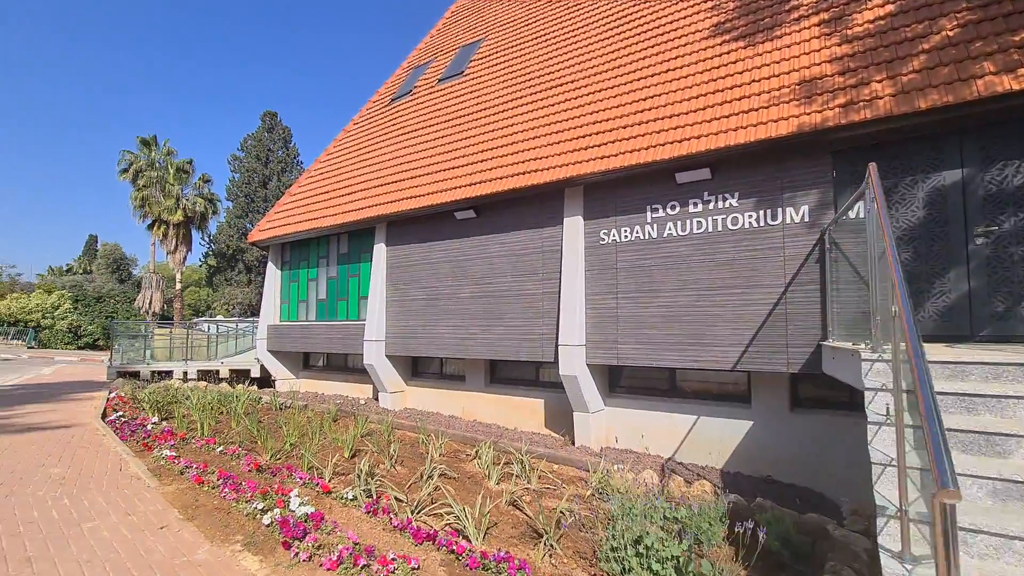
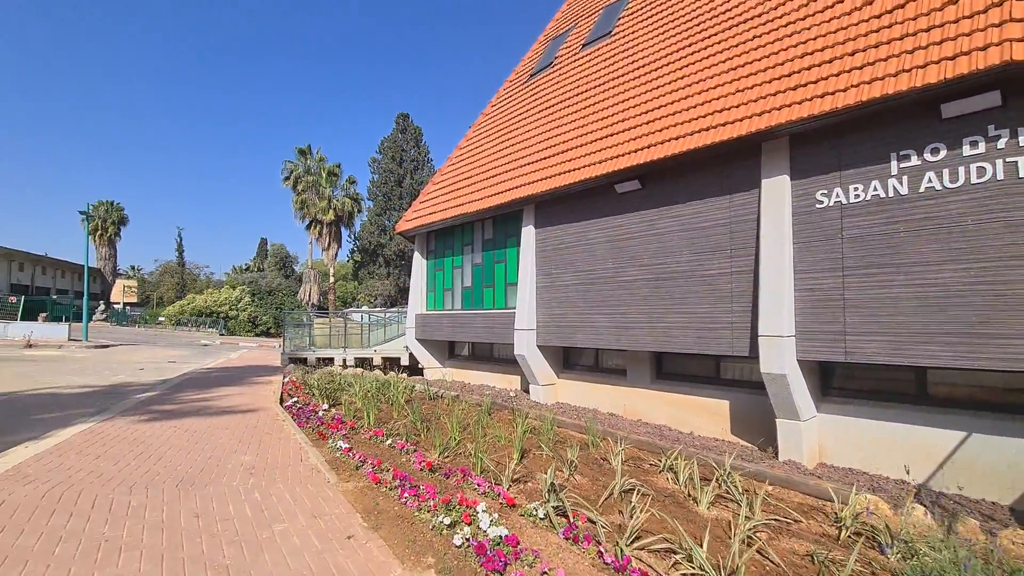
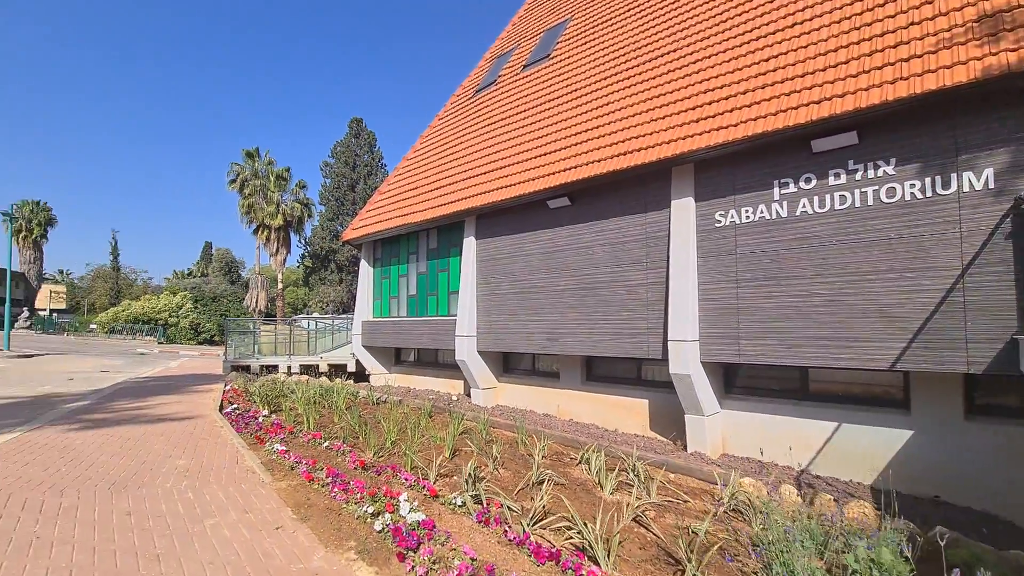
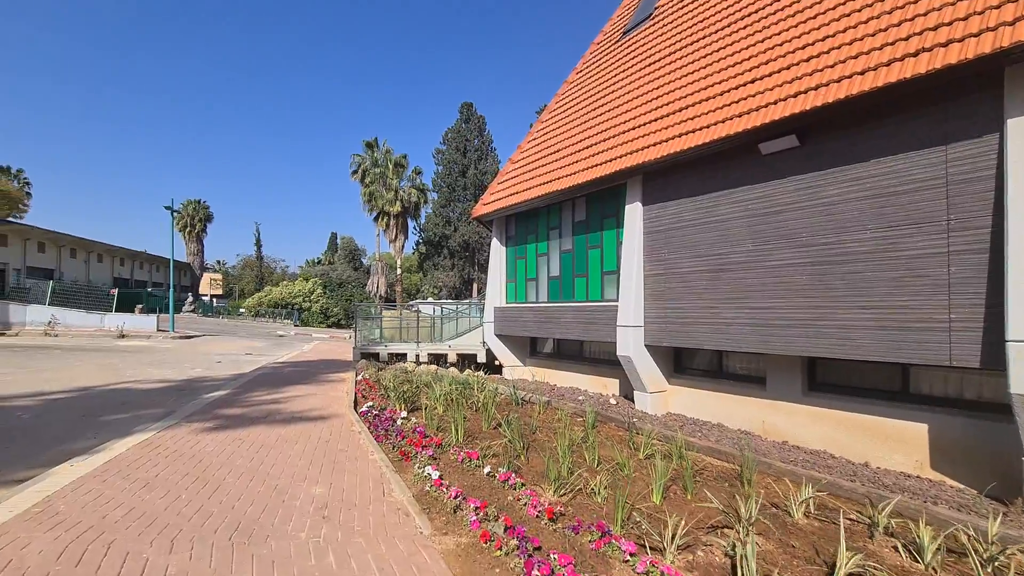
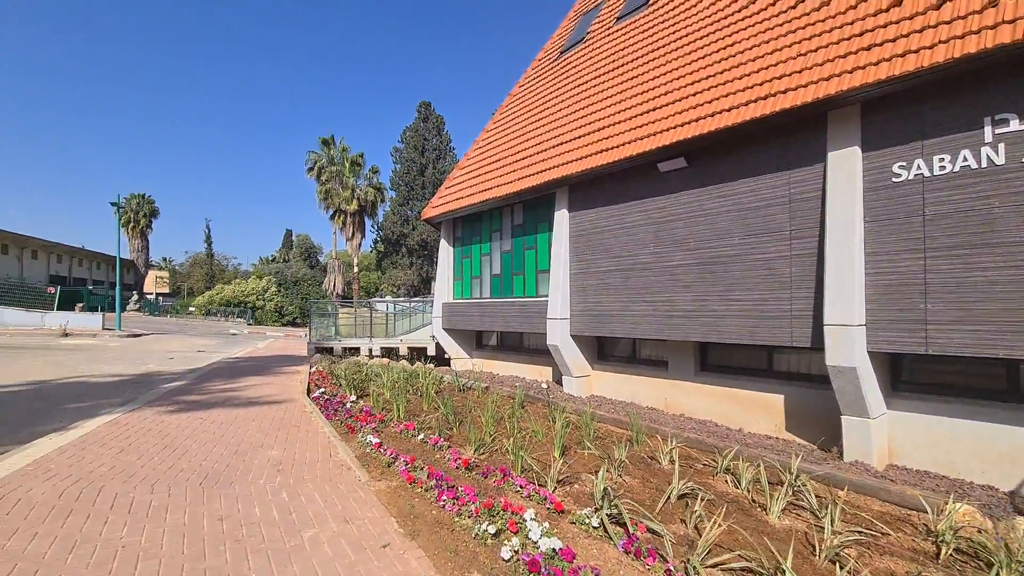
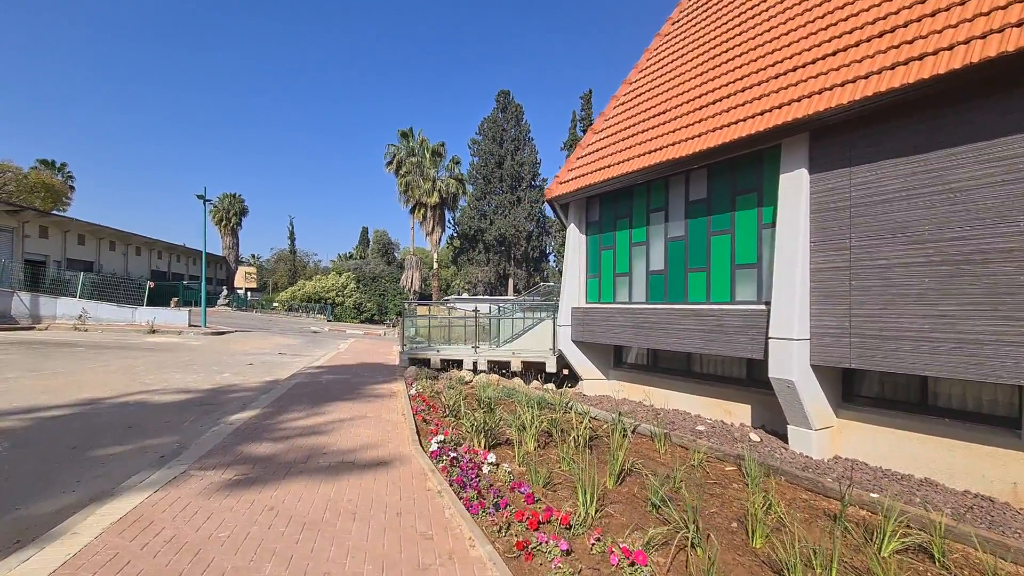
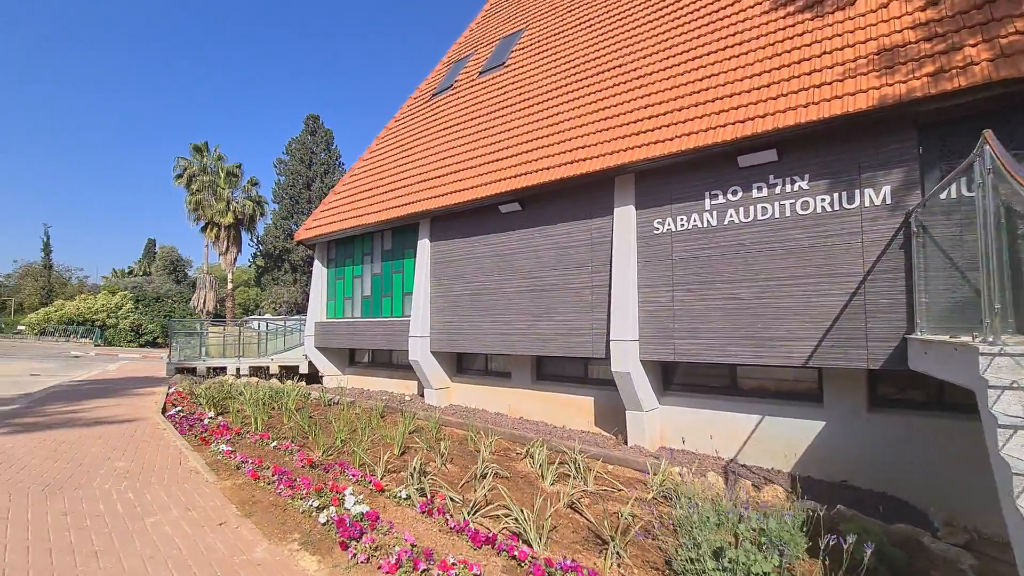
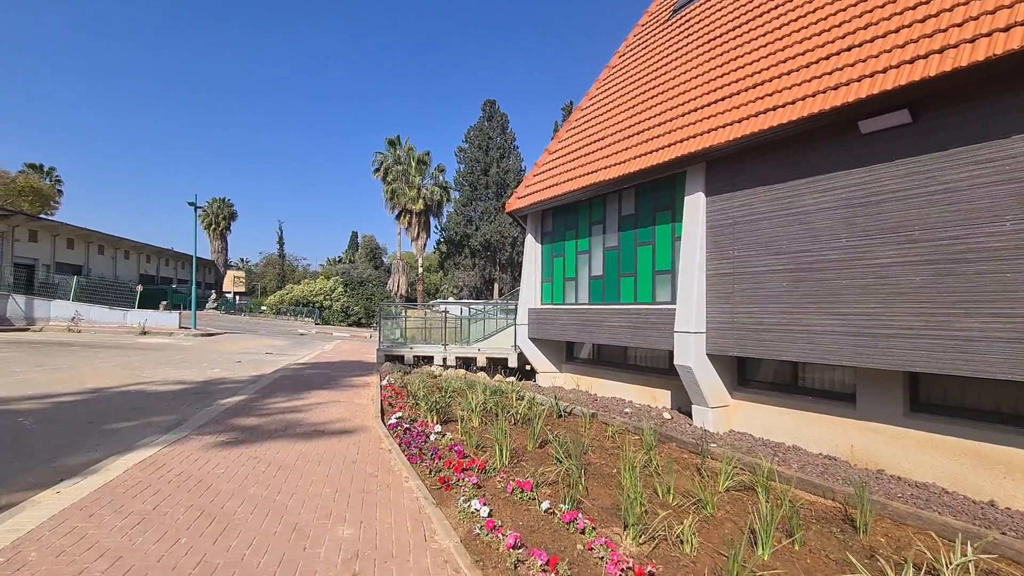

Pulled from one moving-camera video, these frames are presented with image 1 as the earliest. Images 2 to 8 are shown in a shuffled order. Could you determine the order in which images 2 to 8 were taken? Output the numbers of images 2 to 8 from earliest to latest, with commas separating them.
7, 3, 2, 5, 4, 8, 6
